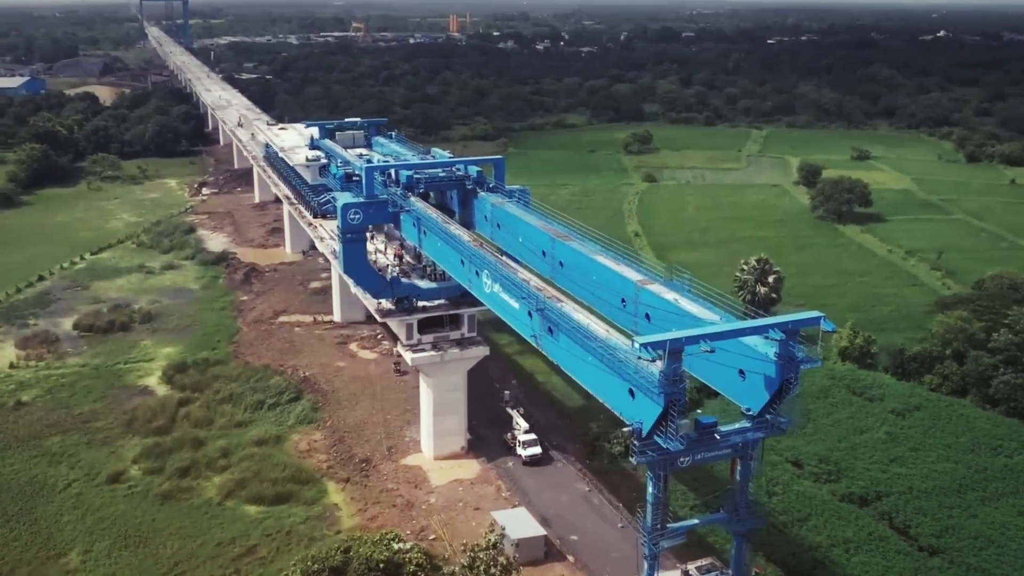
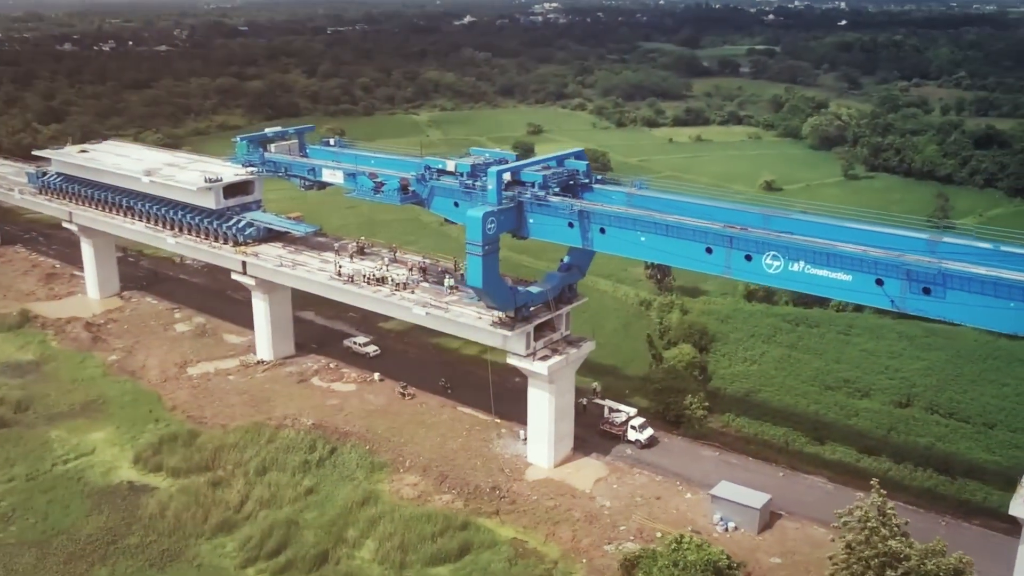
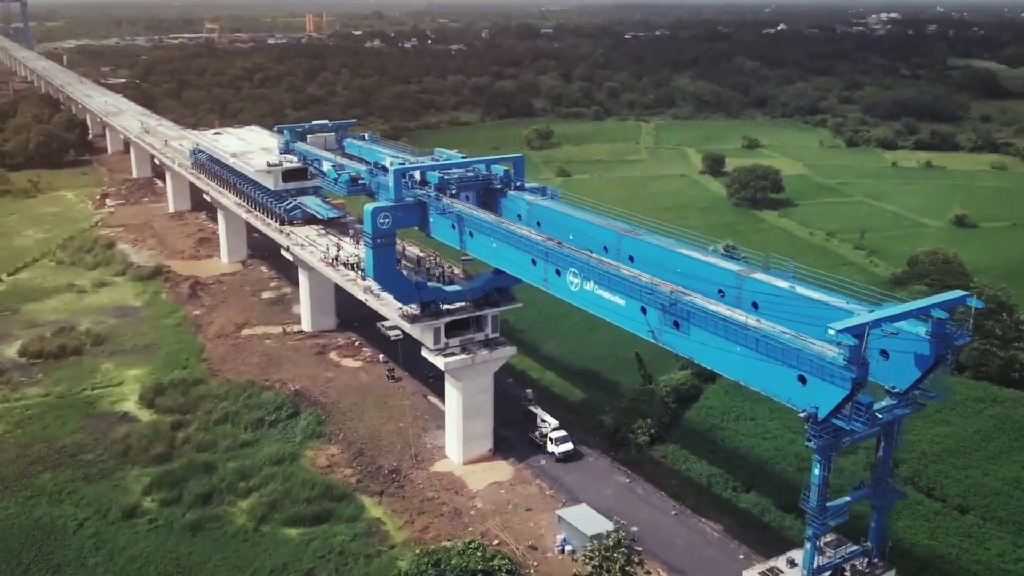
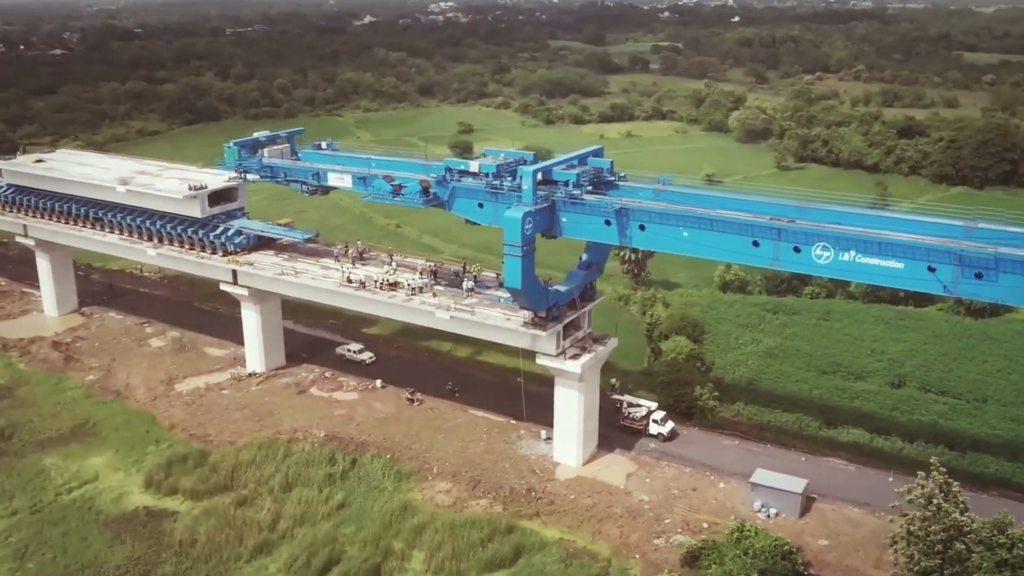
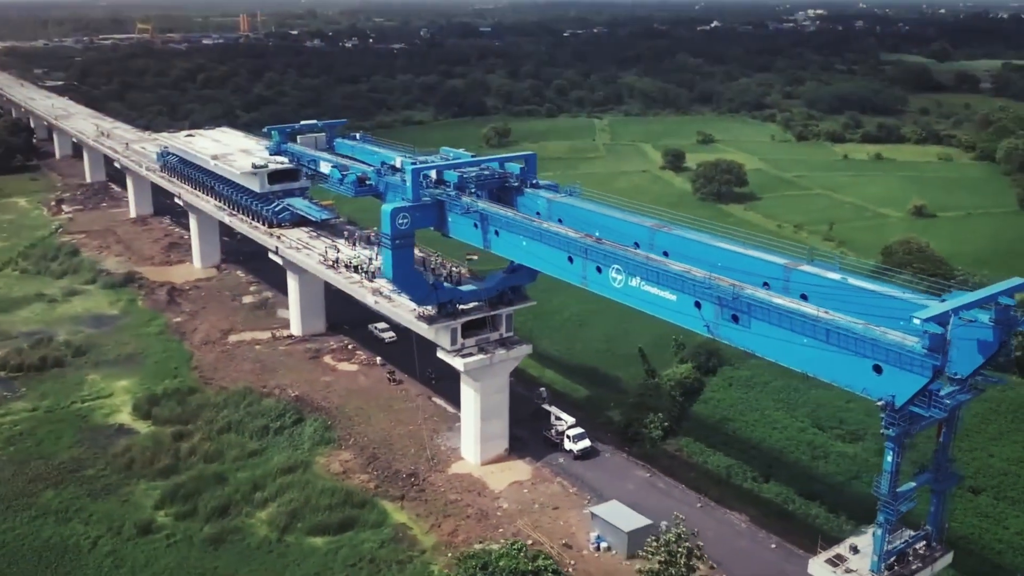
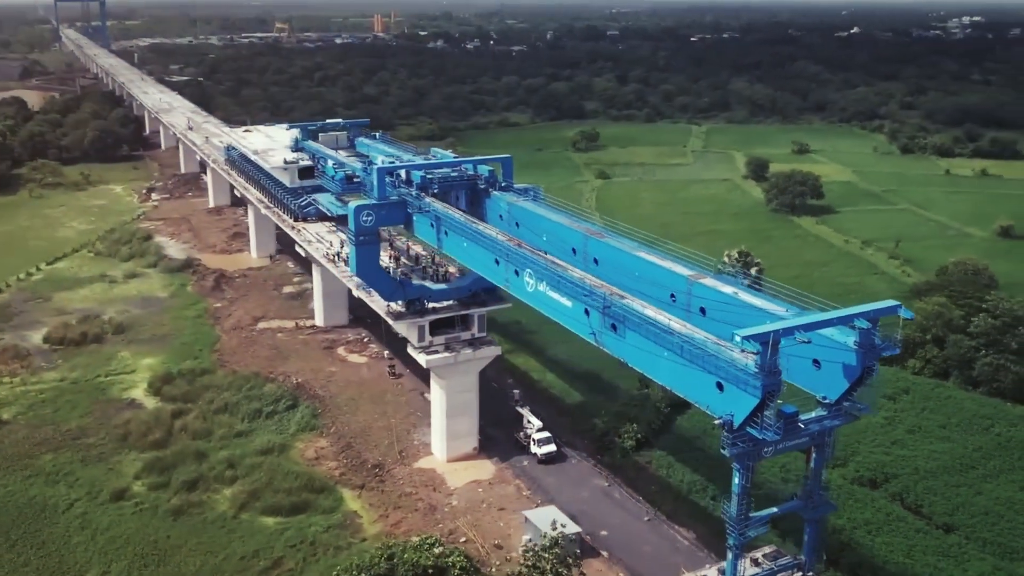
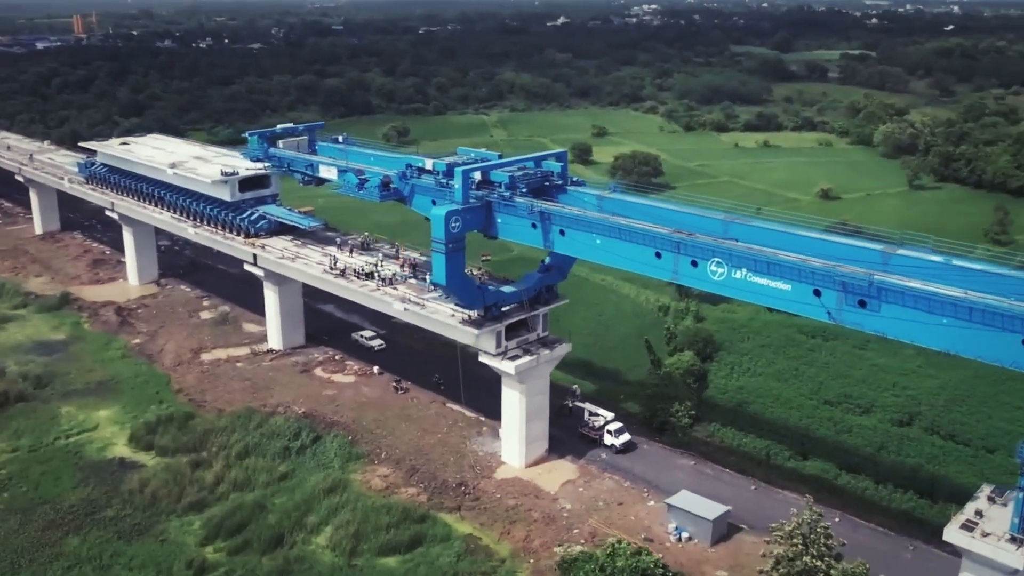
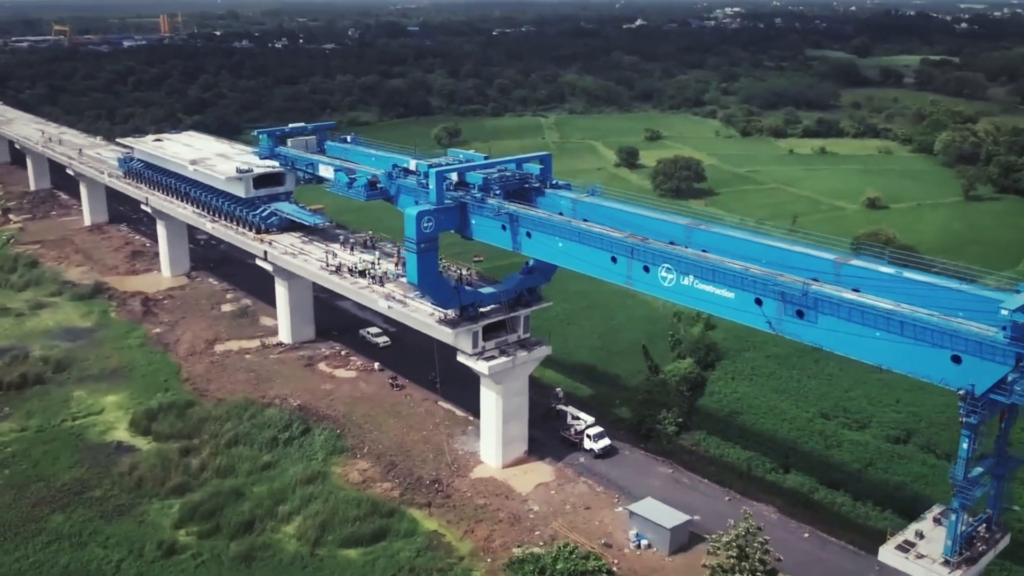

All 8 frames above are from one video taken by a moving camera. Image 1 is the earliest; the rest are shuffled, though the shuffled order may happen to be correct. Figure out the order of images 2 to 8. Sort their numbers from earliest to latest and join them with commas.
6, 3, 5, 8, 7, 2, 4
